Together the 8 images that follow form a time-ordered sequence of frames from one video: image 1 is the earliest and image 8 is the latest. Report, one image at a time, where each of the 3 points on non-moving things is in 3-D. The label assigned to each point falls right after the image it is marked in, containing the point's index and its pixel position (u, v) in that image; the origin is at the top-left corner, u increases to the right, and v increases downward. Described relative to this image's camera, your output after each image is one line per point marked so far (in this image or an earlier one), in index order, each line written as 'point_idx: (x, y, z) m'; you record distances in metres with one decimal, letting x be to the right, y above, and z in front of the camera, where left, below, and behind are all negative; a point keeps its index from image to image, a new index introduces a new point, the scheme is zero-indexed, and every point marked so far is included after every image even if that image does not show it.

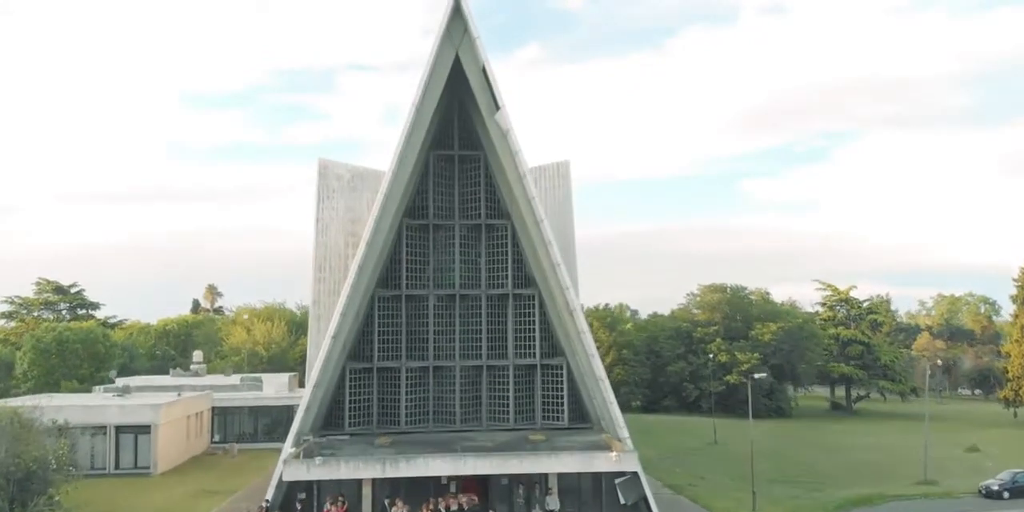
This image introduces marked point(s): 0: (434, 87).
0: (-1.5, +3.2, +14.1) m
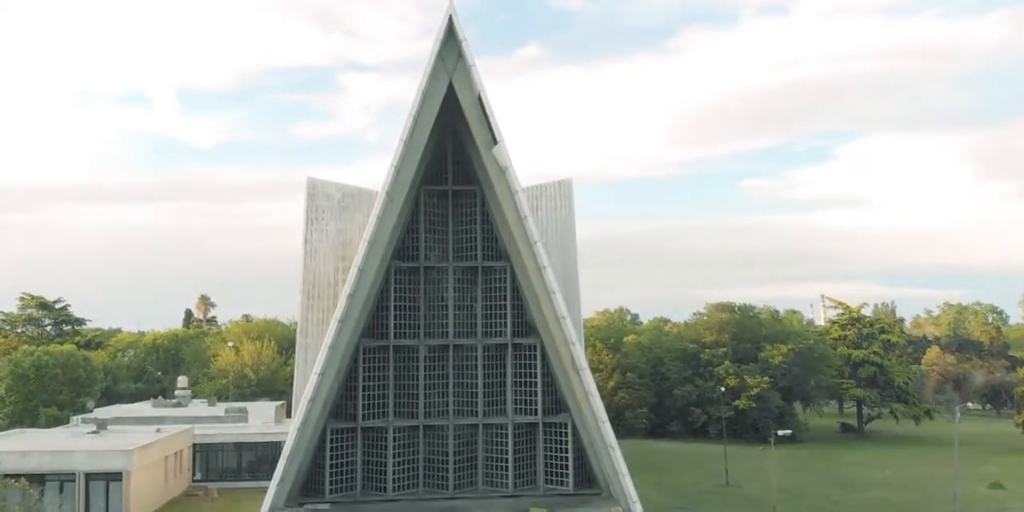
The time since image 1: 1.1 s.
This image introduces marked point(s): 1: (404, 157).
0: (-1.5, +2.4, +12.7) m
1: (-1.9, +1.7, +12.6) m
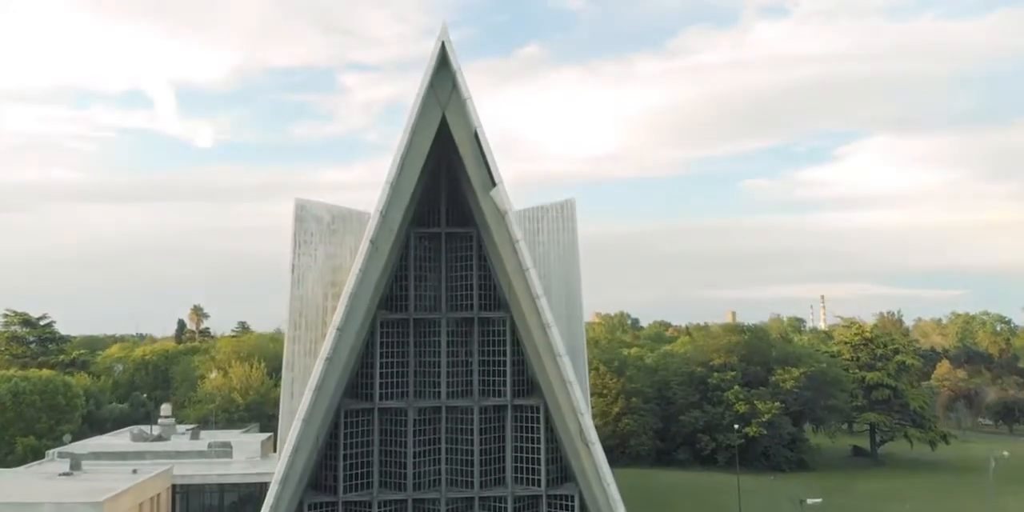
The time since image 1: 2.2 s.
0: (-1.5, +1.5, +11.3) m
1: (-1.9, +0.9, +11.2) m
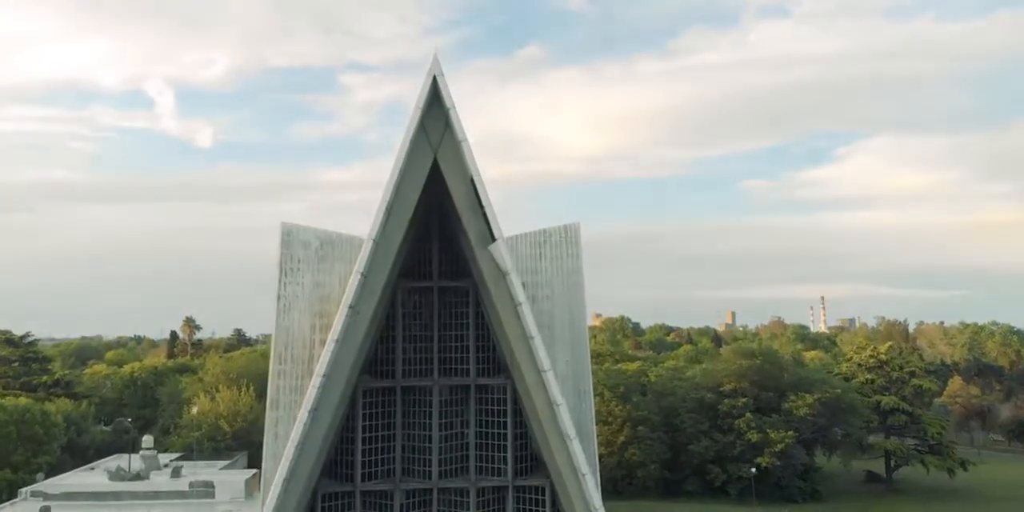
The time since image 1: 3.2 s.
0: (-1.4, +0.7, +9.8) m
1: (-1.8, 0.0, +9.7) m
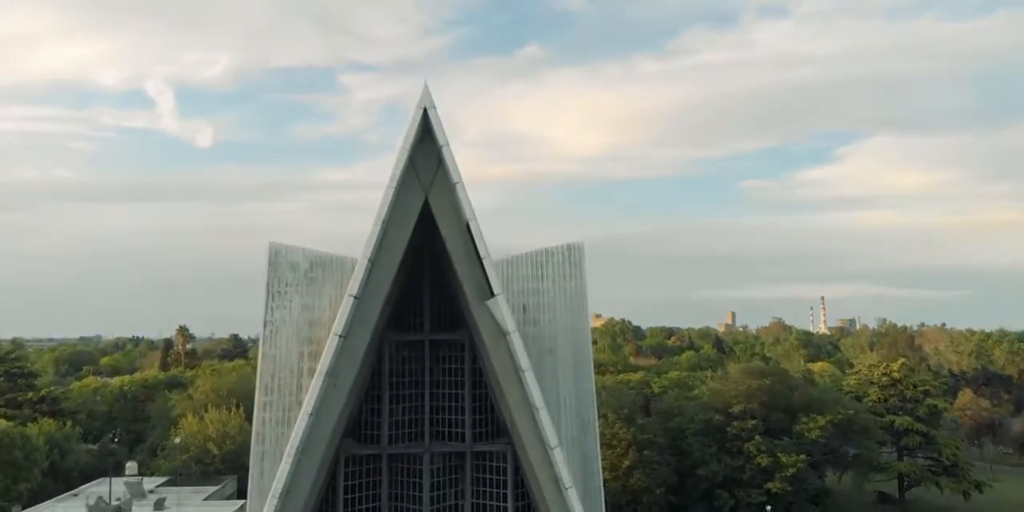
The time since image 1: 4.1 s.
0: (-1.4, 0.0, +8.7) m
1: (-1.8, -0.6, +8.6) m
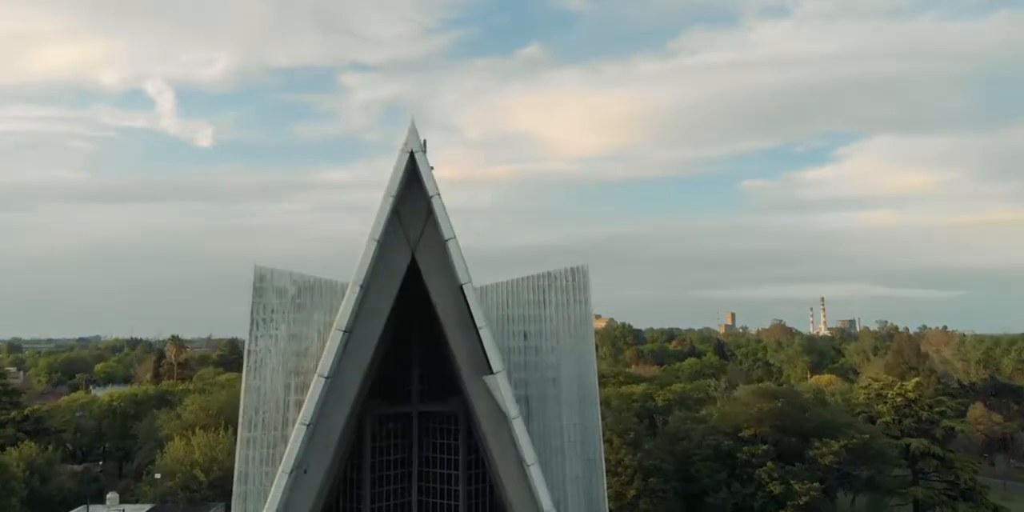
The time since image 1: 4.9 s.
0: (-1.4, -0.6, +7.4) m
1: (-1.8, -1.3, +7.3) m
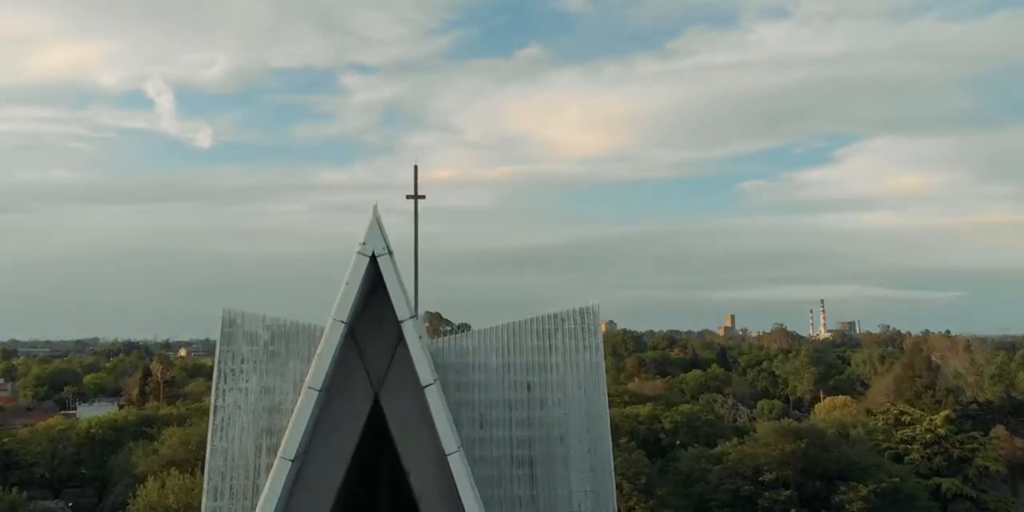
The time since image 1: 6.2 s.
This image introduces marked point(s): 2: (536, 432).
0: (-1.4, -1.6, +5.2) m
1: (-1.8, -2.3, +5.1) m
2: (+0.4, -3.2, +13.3) m
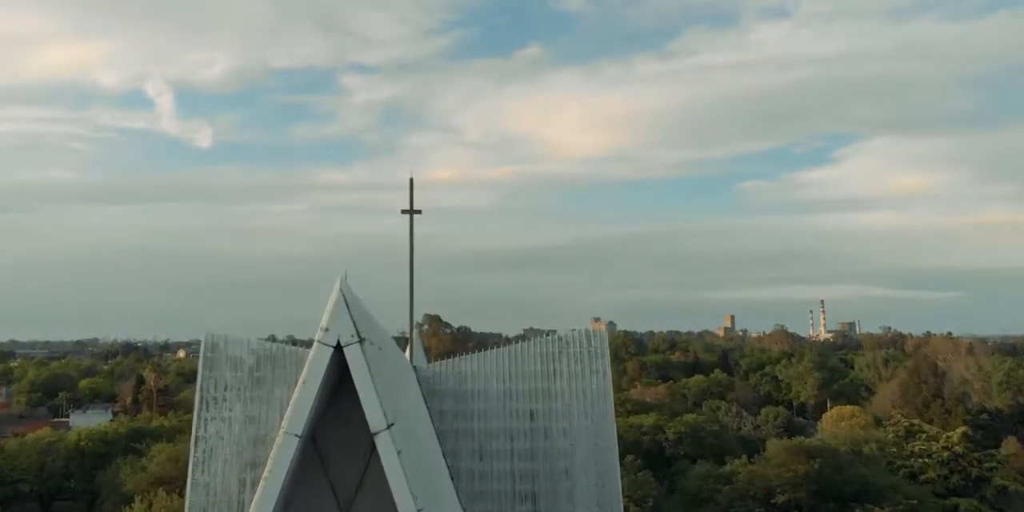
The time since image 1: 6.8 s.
0: (-1.4, -2.0, +4.1) m
1: (-1.7, -2.7, +4.0) m
2: (+0.5, -3.7, +12.3) m
